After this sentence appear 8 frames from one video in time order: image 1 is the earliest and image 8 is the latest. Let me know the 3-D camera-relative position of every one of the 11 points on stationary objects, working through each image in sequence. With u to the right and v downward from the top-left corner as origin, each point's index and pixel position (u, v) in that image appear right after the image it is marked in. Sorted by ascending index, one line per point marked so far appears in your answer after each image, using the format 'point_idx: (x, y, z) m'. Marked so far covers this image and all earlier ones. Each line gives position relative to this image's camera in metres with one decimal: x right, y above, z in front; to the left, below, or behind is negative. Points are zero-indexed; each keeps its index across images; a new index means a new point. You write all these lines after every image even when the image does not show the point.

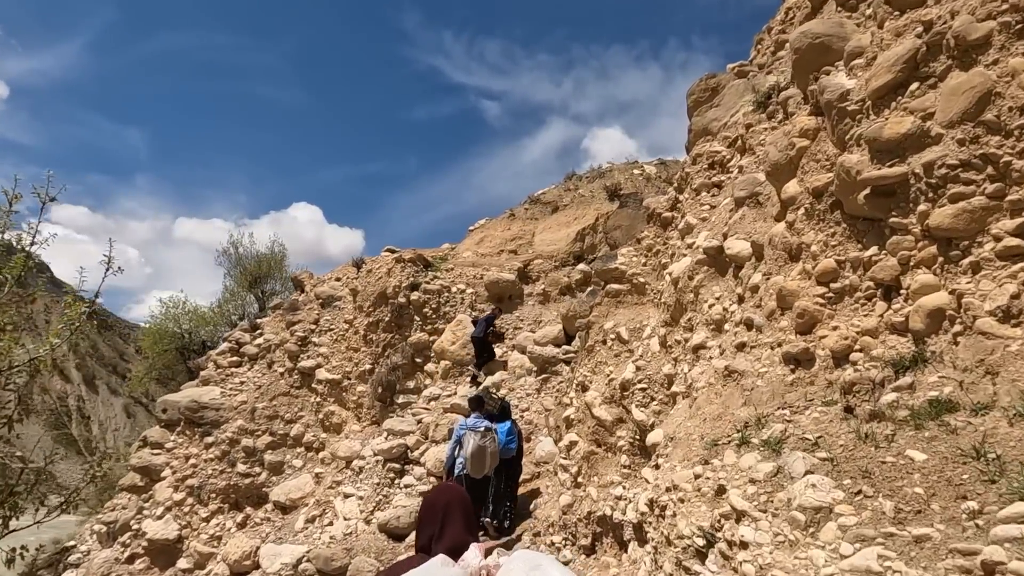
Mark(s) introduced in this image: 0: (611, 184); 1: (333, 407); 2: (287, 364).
0: (+2.1, +2.2, +13.6) m
1: (-2.9, -1.9, +10.7) m
2: (-4.0, -1.3, +11.6) m
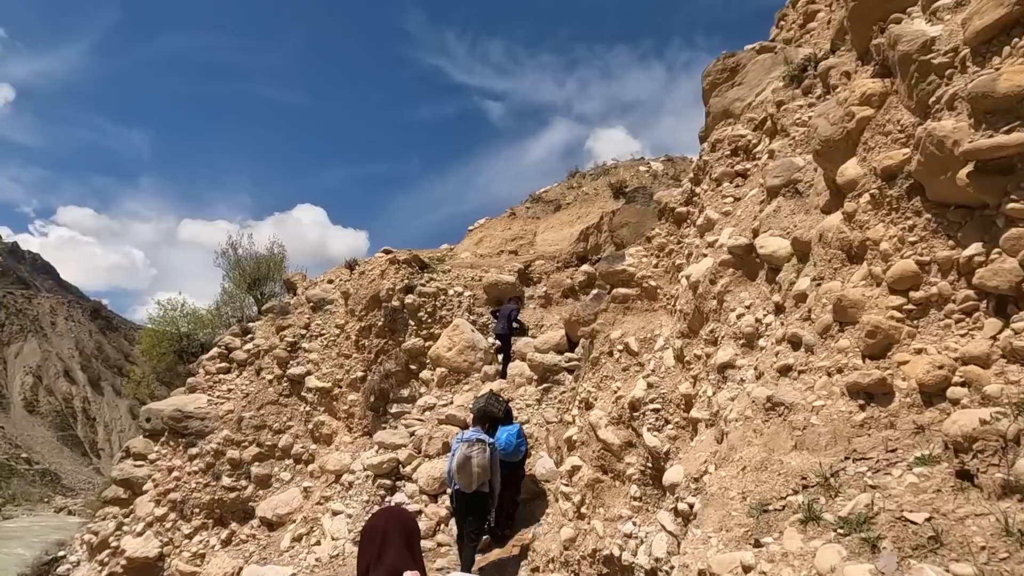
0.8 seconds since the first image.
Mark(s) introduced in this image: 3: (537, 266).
0: (+2.1, +2.1, +13.0) m
1: (-2.9, -2.0, +10.2) m
2: (-3.9, -1.4, +11.1) m
3: (+0.4, +0.4, +11.3) m
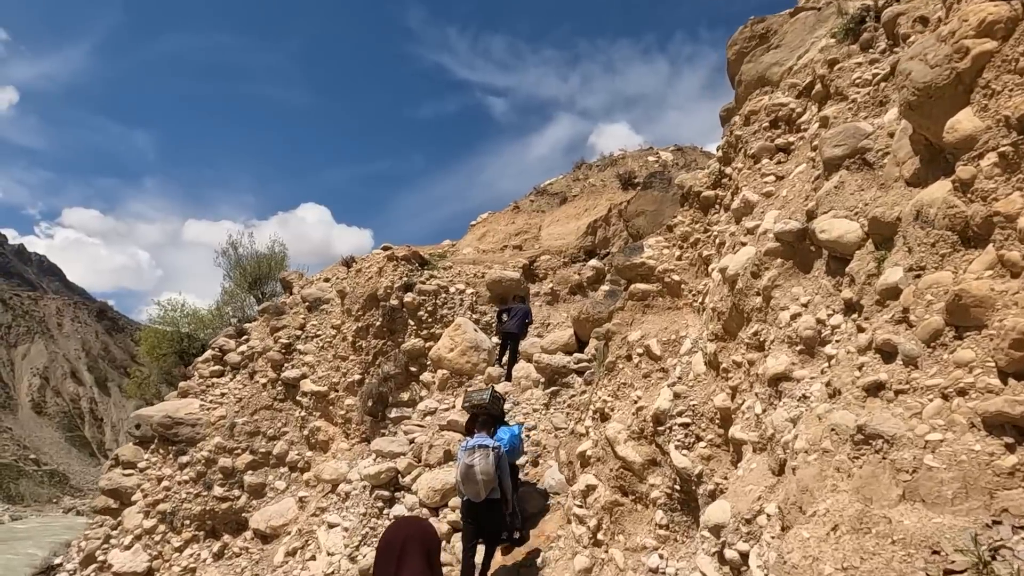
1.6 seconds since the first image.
0: (+2.1, +2.2, +12.4) m
1: (-2.8, -2.0, +9.7) m
2: (-3.9, -1.4, +10.6) m
3: (+0.5, +0.4, +10.8) m
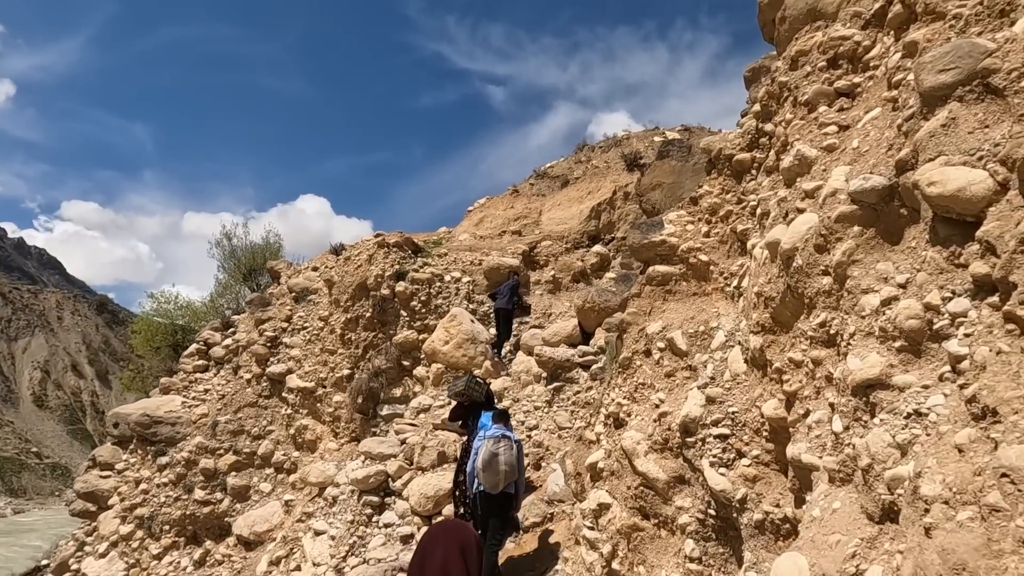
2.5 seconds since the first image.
0: (+2.1, +2.4, +11.8) m
1: (-2.8, -1.8, +9.1) m
2: (-3.9, -1.2, +10.0) m
3: (+0.5, +0.6, +10.1) m
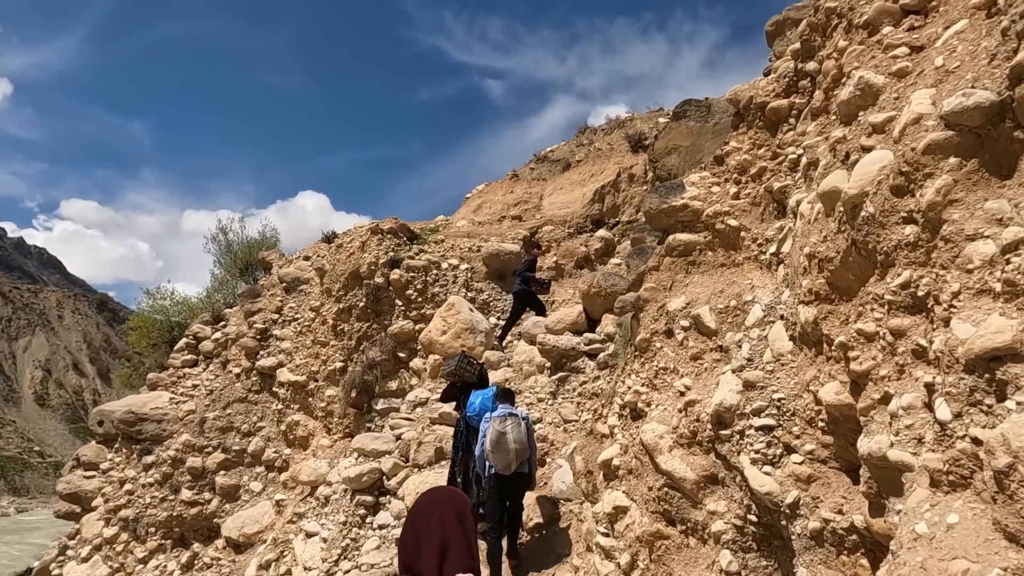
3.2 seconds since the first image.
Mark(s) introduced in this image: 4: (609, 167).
0: (+2.1, +2.6, +11.3) m
1: (-2.8, -1.7, +8.6) m
2: (-3.8, -1.1, +9.5) m
3: (+0.5, +0.8, +9.7) m
4: (+1.6, +1.9, +10.6) m
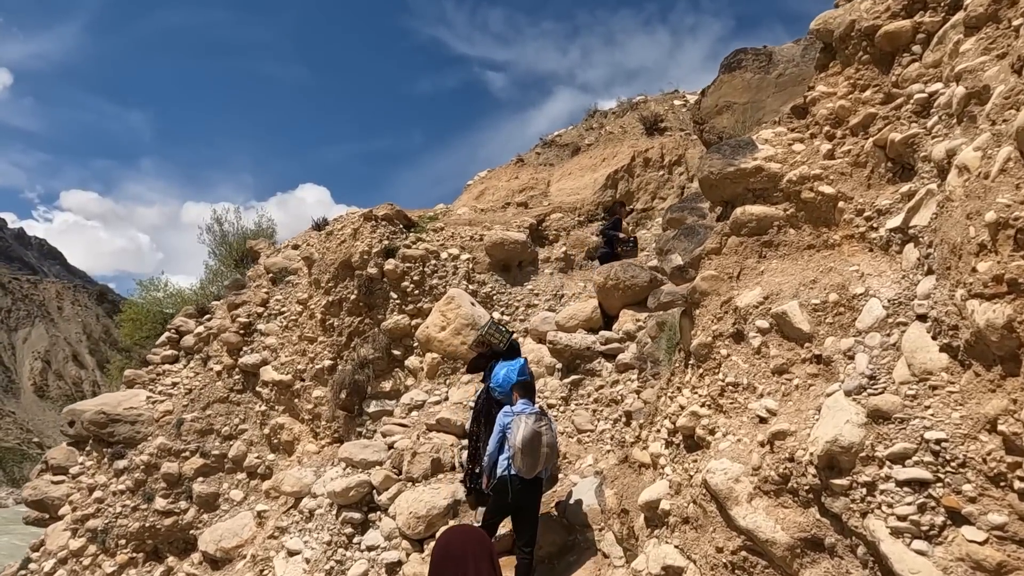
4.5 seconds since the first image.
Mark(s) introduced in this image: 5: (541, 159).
0: (+2.2, +2.8, +10.5) m
1: (-2.7, -1.6, +7.9) m
2: (-3.8, -1.0, +8.8) m
3: (+0.5, +0.9, +8.9) m
4: (+1.6, +2.0, +9.9) m
5: (+0.5, +2.1, +11.1) m
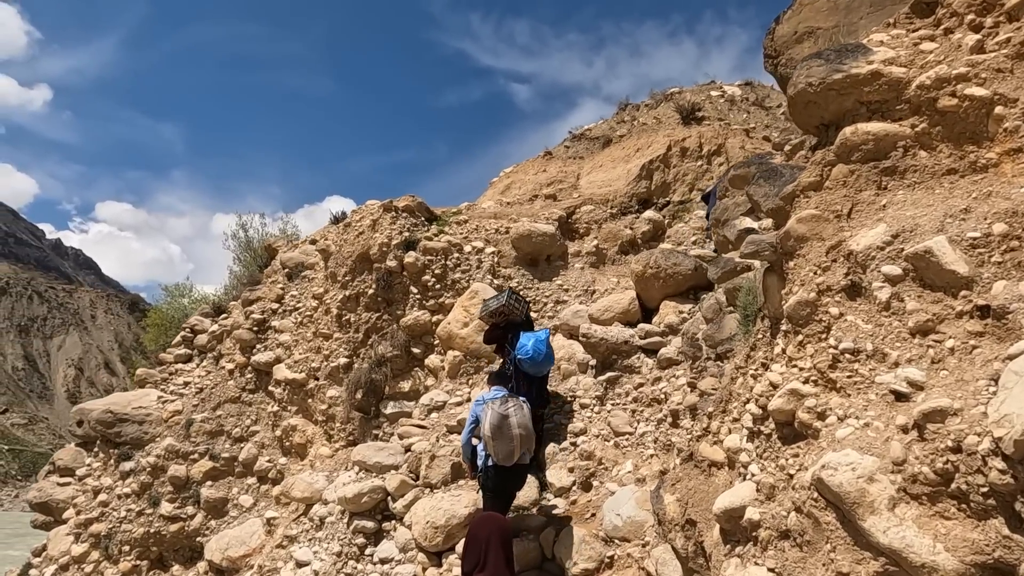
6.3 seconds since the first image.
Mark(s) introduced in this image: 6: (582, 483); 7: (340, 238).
0: (+2.6, +2.8, +10.0) m
1: (-2.4, -1.5, +7.4) m
2: (-3.4, -0.9, +8.4) m
3: (+0.9, +0.9, +8.4) m
4: (+2.0, +2.0, +9.3) m
5: (+0.9, +2.1, +10.6) m
6: (+0.5, -1.3, +4.4) m
7: (-2.1, +0.6, +8.2) m
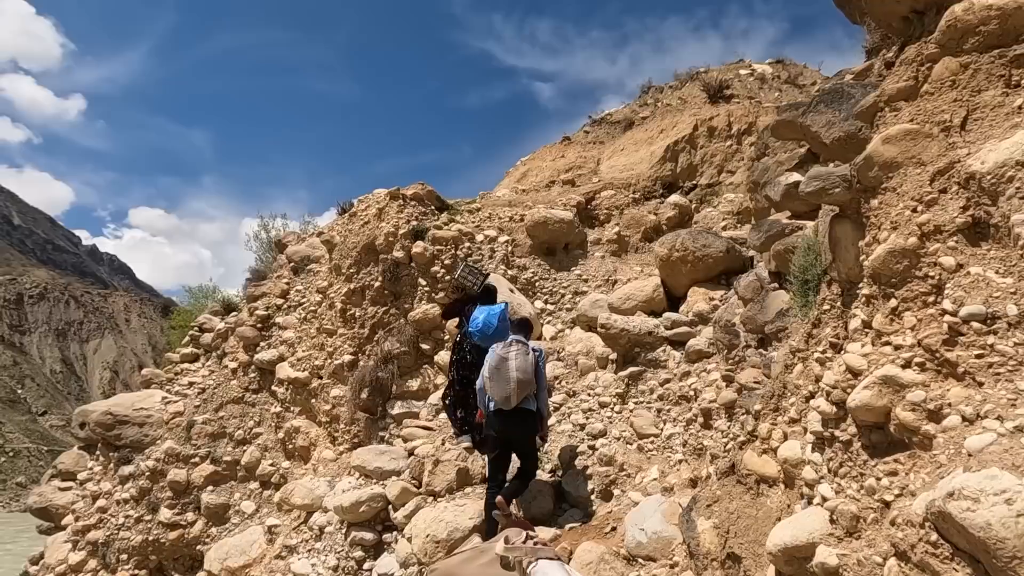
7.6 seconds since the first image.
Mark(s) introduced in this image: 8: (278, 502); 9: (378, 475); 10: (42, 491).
0: (+2.8, +2.9, +9.4) m
1: (-2.2, -1.4, +7.0) m
2: (-3.2, -0.8, +8.0) m
3: (+1.1, +1.0, +7.8) m
4: (+2.2, +2.2, +8.7) m
5: (+1.2, +2.2, +10.0) m
6: (+0.5, -1.2, +3.9) m
7: (-1.9, +0.7, +7.8) m
8: (-2.3, -2.1, +6.5) m
9: (-1.0, -1.5, +5.3) m
10: (-5.7, -2.4, +8.0) m
